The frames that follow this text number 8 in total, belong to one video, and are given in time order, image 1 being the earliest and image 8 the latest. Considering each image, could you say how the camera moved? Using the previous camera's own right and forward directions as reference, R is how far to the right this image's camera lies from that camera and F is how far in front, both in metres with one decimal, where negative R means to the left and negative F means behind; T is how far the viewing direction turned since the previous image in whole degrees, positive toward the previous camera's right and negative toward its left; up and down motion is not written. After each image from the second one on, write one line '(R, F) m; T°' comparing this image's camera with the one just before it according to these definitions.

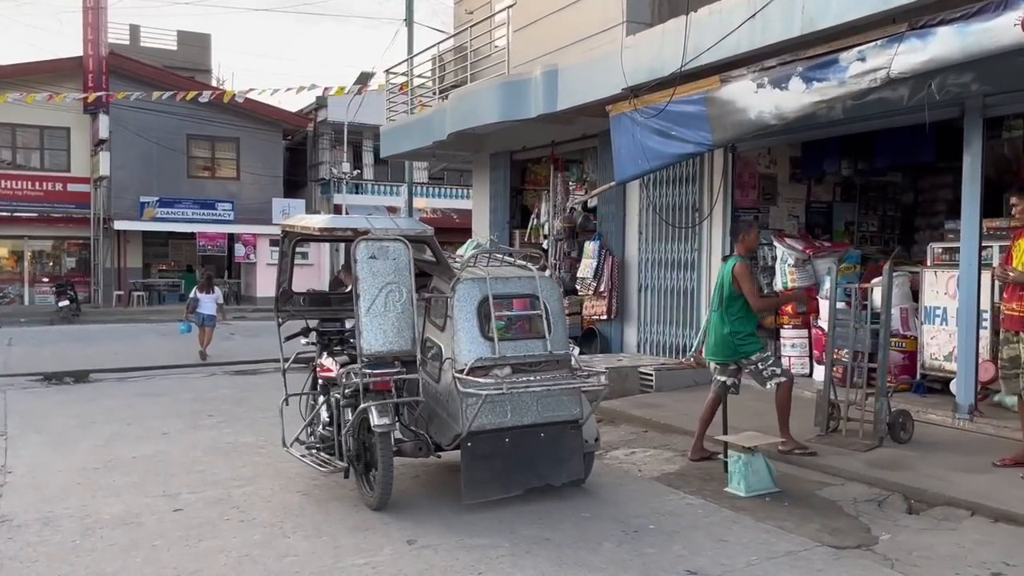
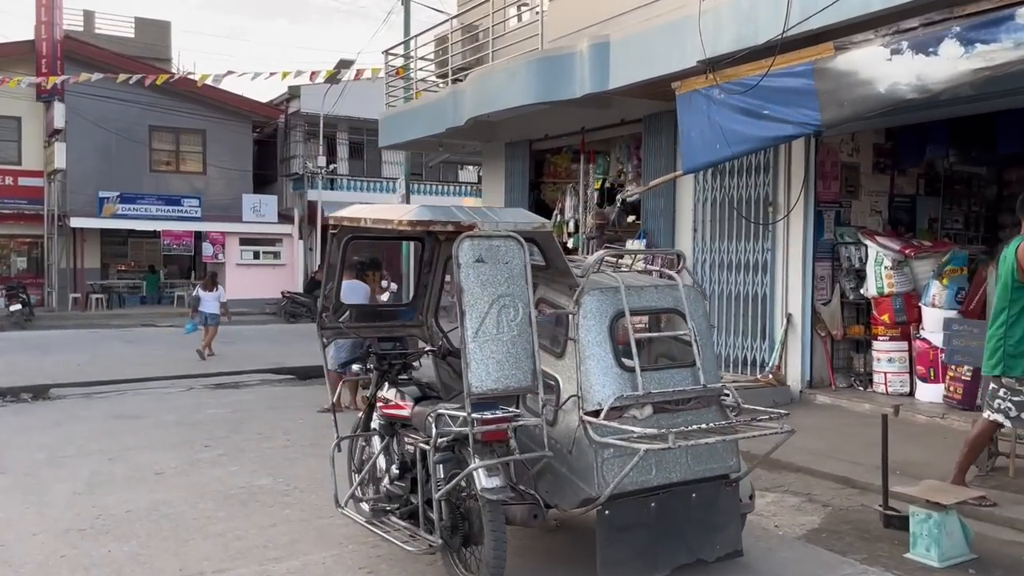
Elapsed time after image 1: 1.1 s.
(-0.8, +1.3) m; +3°
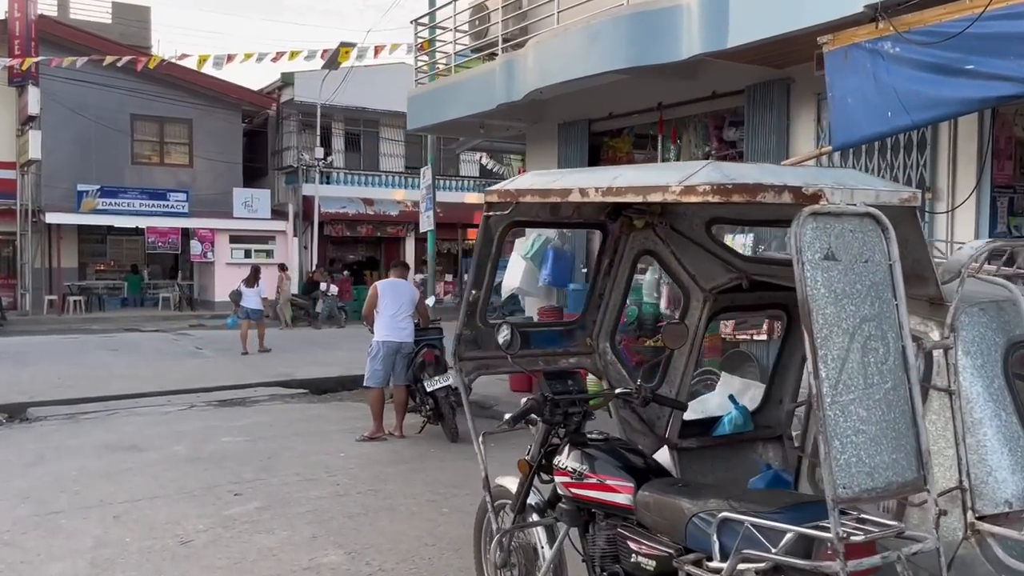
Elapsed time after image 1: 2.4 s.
(-0.9, +1.5) m; +2°
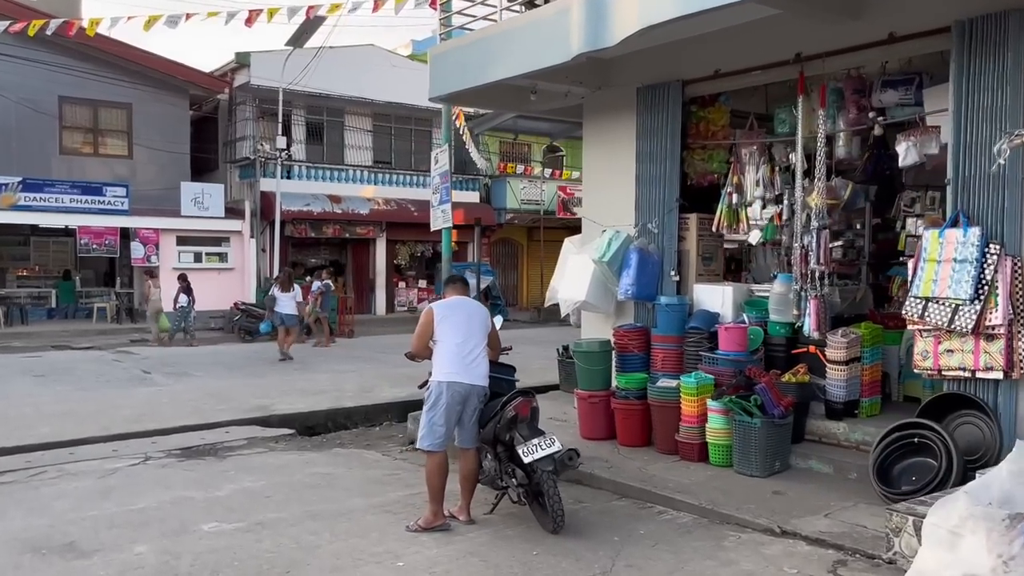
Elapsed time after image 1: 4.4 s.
(-1.1, +2.5) m; +4°
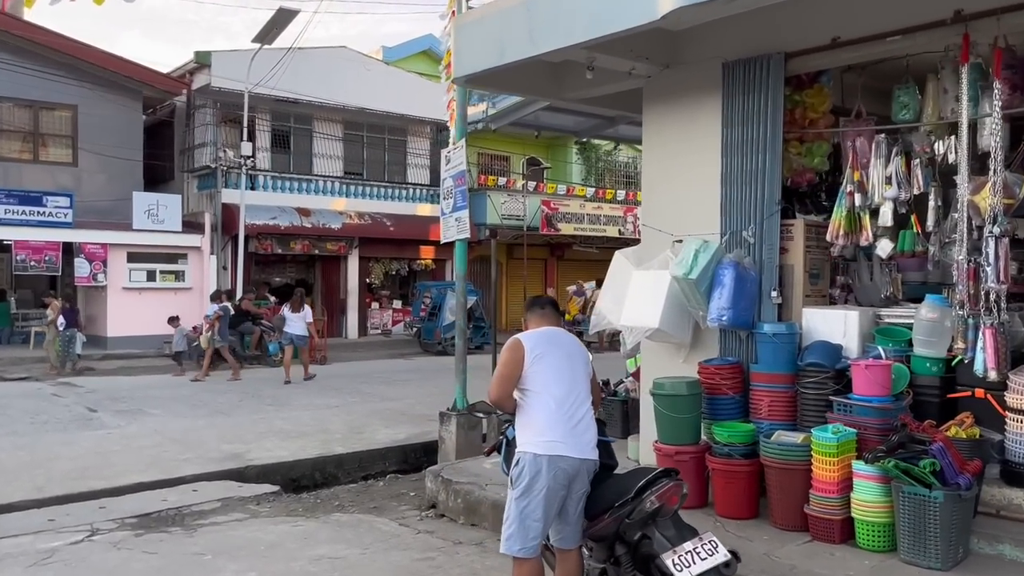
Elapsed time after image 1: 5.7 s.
(-0.7, +1.7) m; +3°
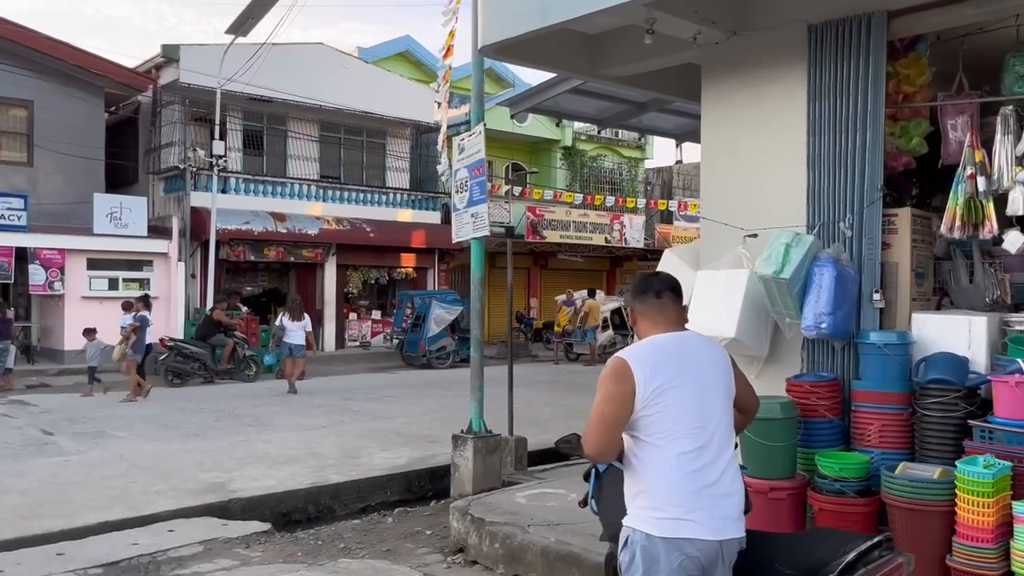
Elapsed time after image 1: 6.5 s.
(-0.5, +1.0) m; +2°
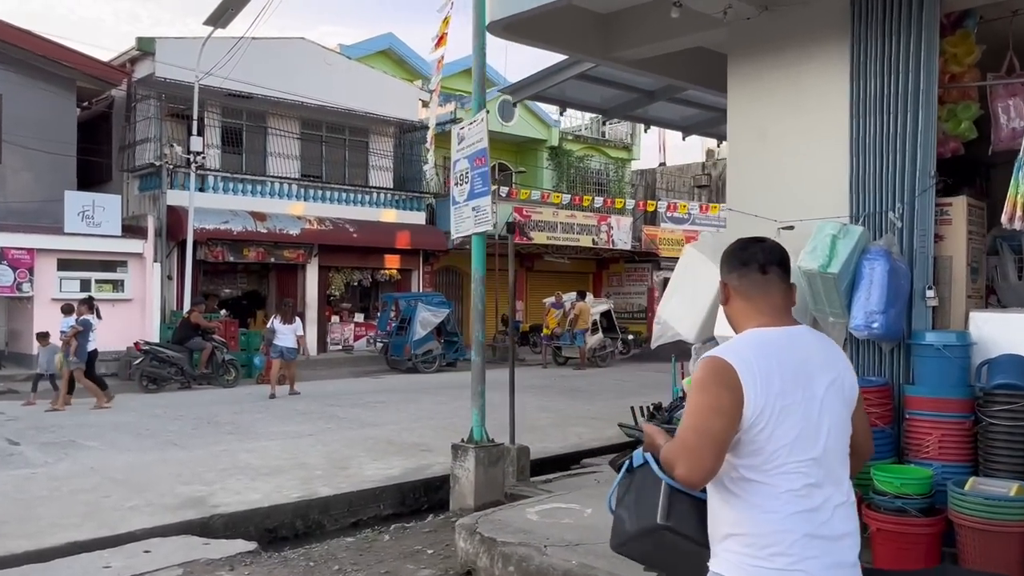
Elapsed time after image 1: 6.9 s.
(-0.2, +0.5) m; +1°
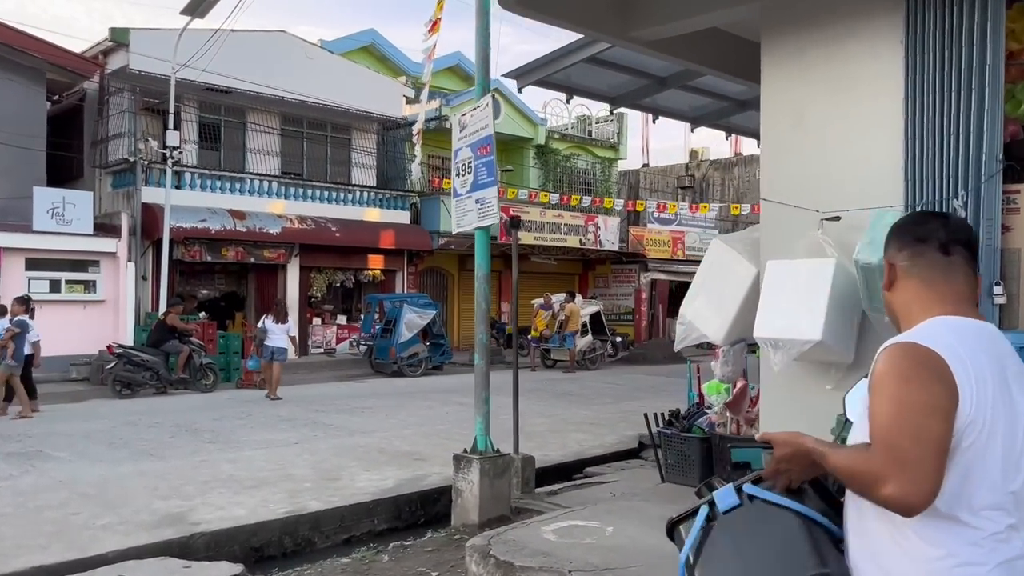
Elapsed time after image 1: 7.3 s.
(-0.2, +0.5) m; +1°
